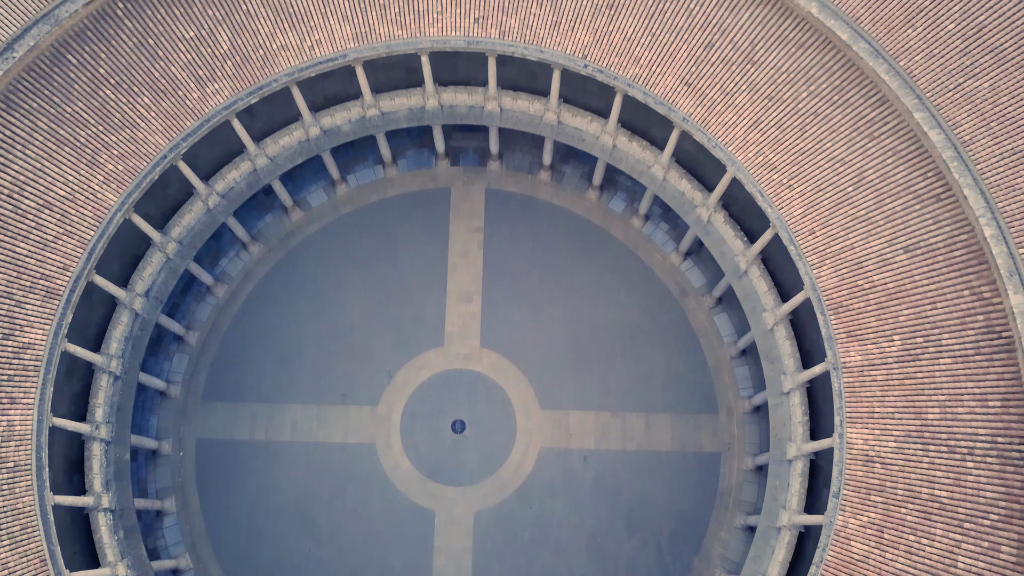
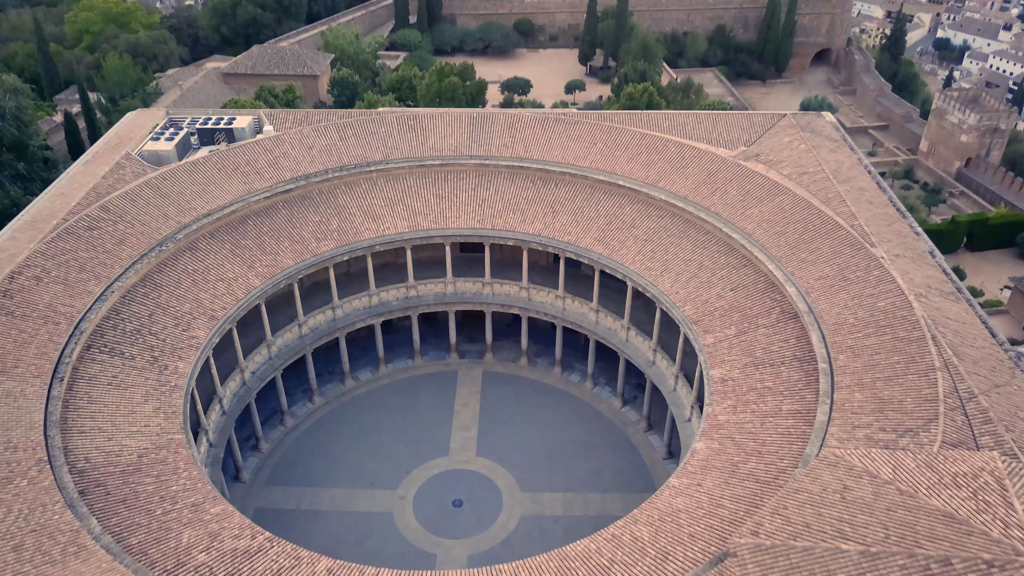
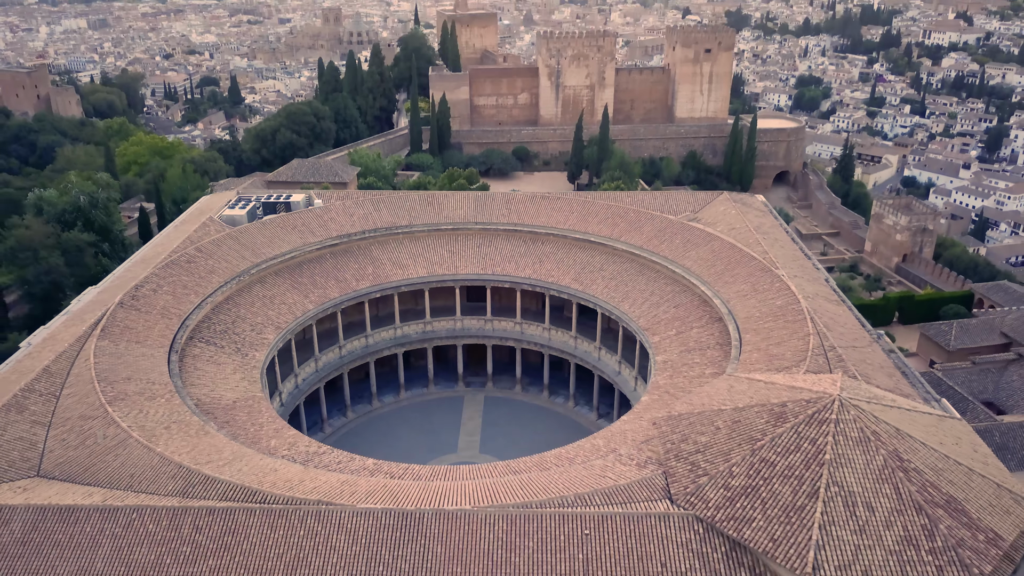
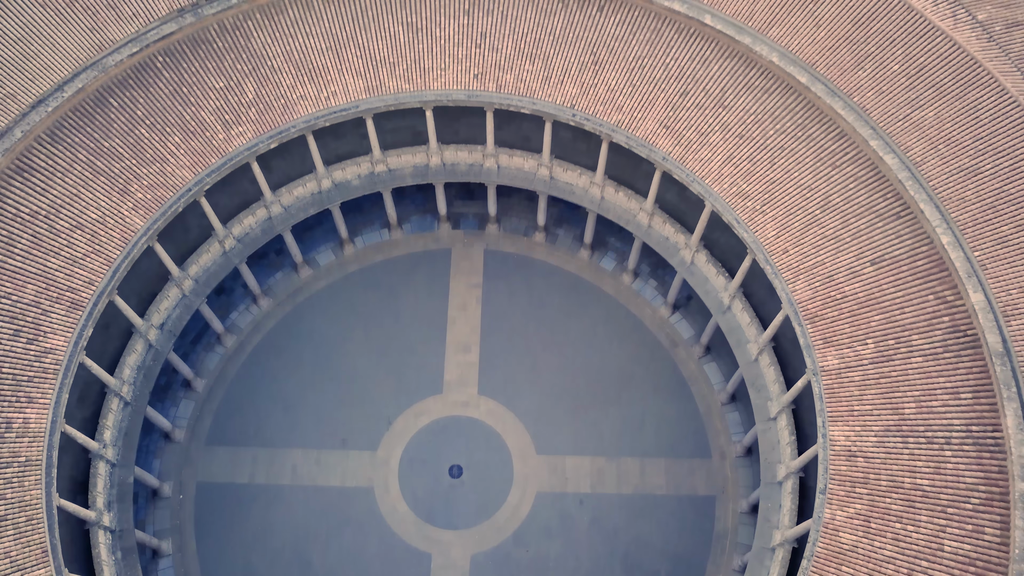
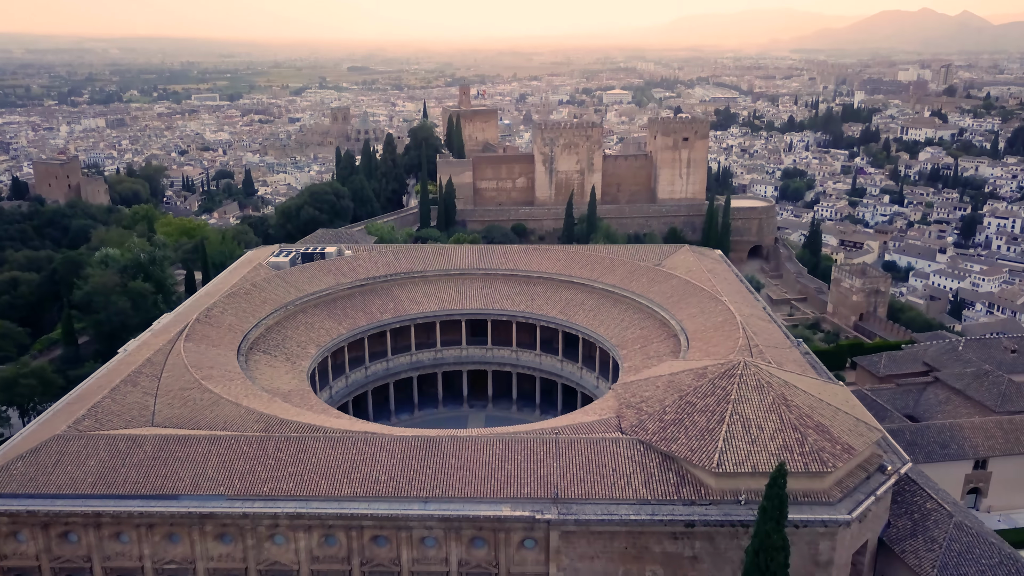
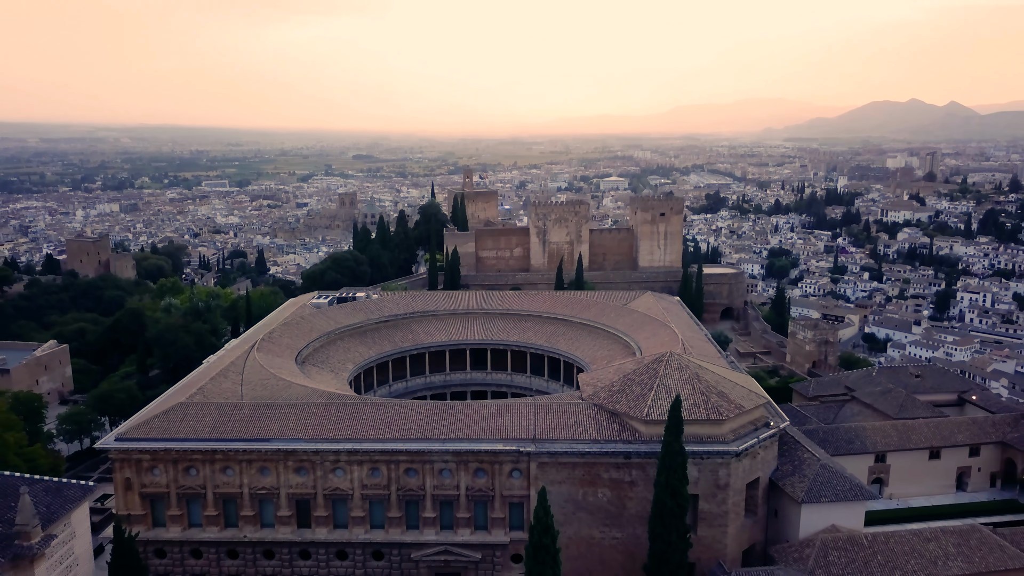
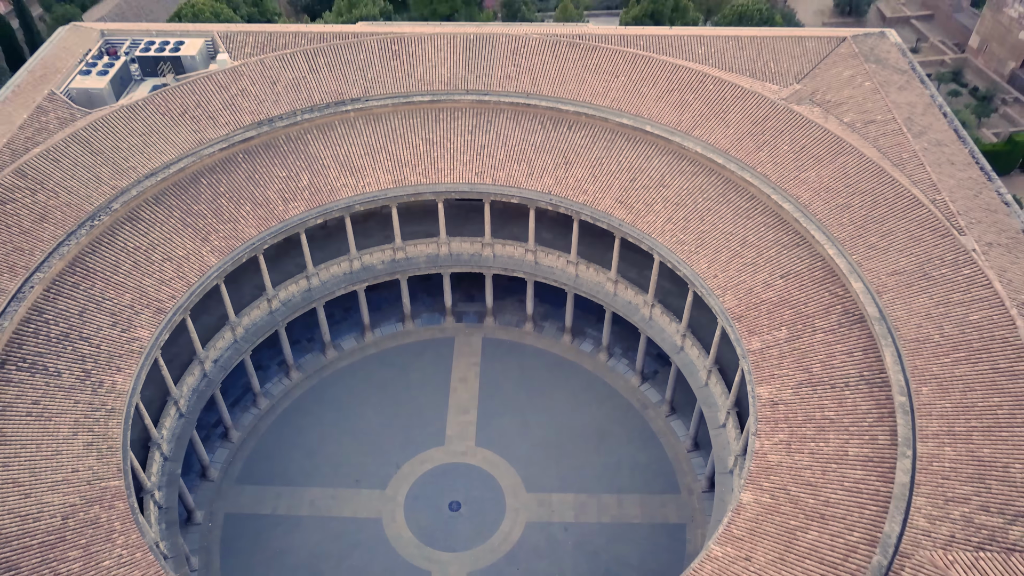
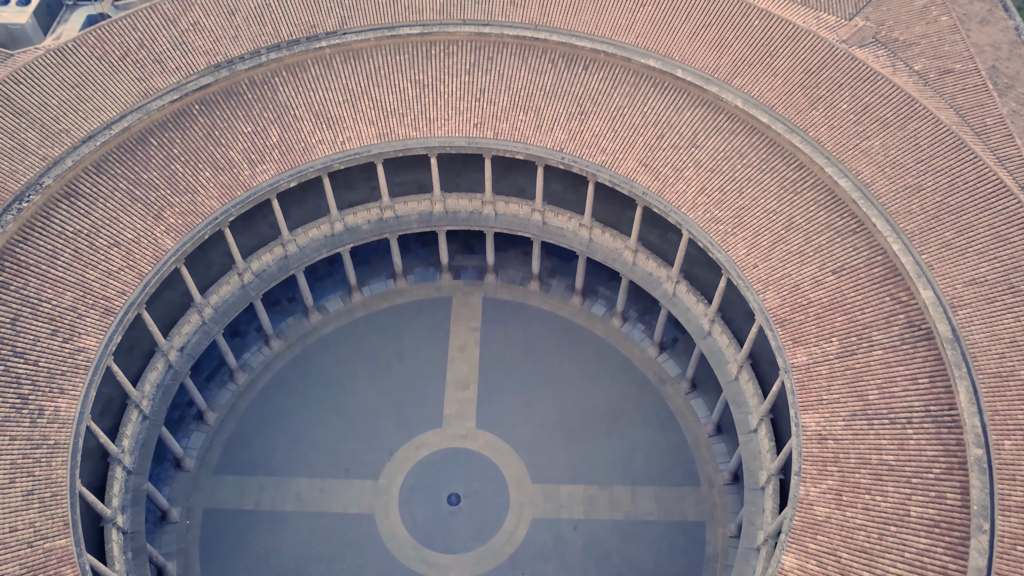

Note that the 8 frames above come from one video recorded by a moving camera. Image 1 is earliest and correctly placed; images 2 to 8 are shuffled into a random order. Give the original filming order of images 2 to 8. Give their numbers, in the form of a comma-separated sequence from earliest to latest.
4, 8, 7, 2, 3, 5, 6
